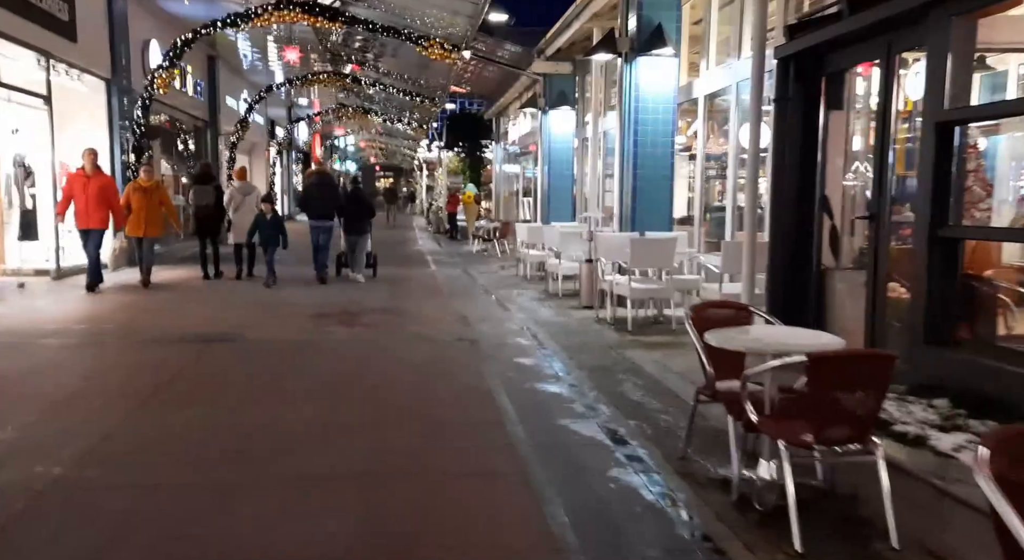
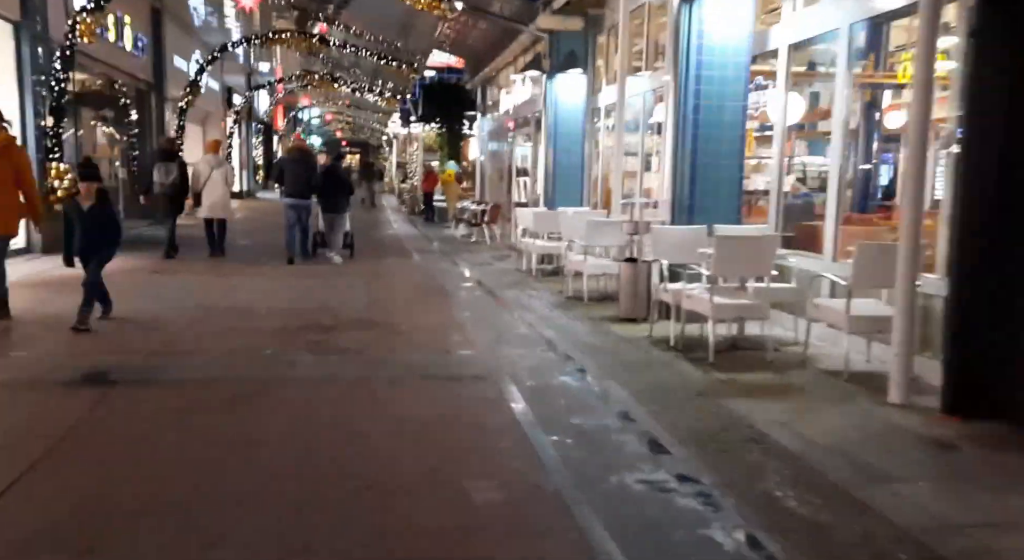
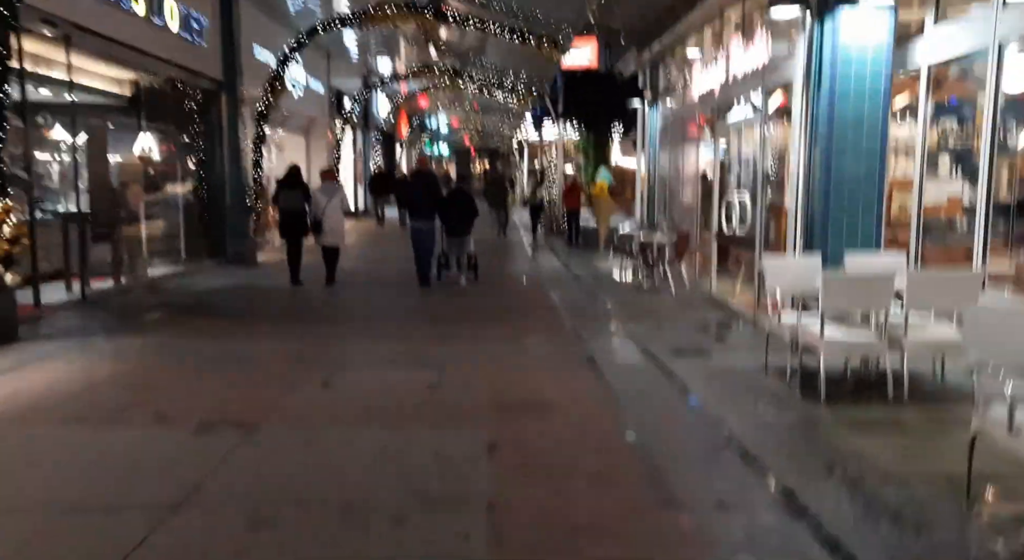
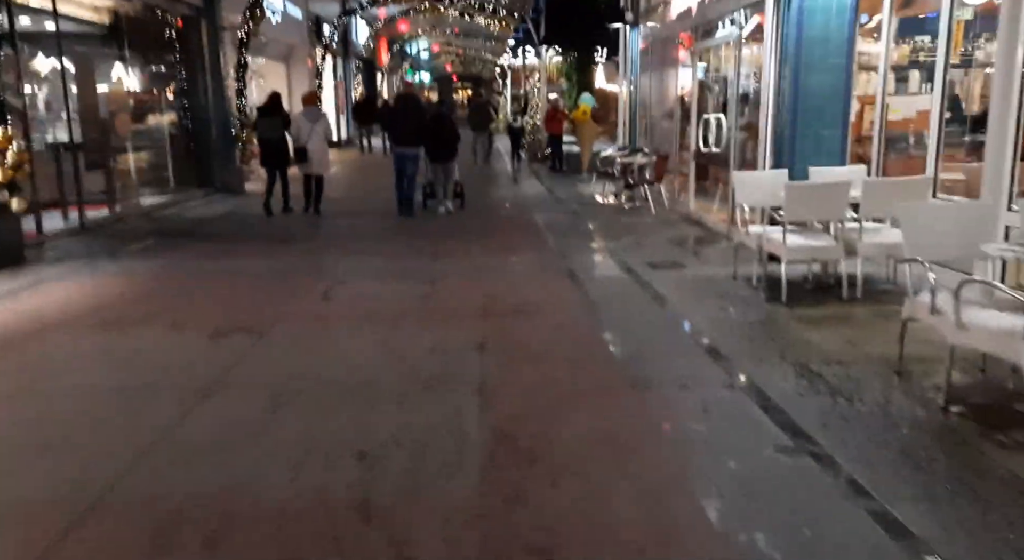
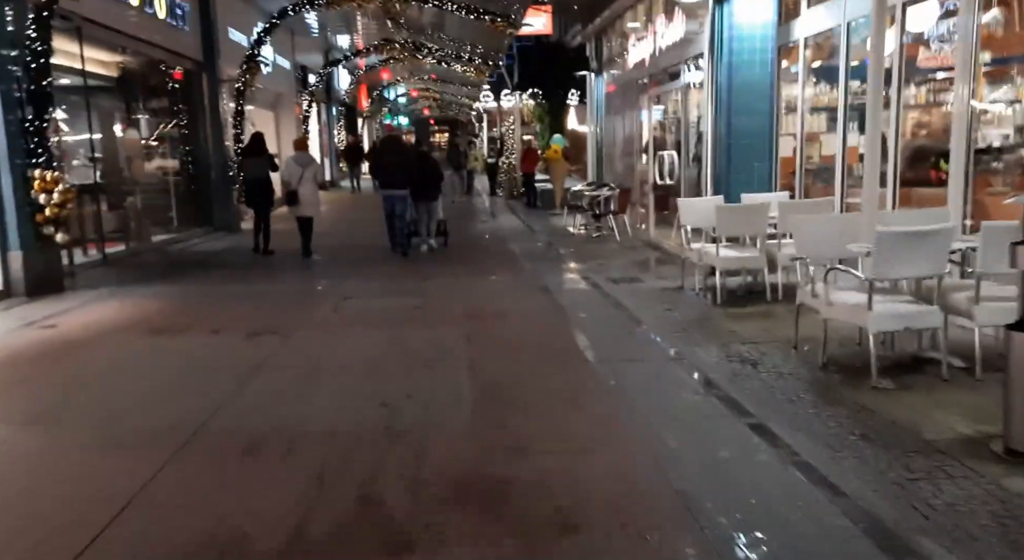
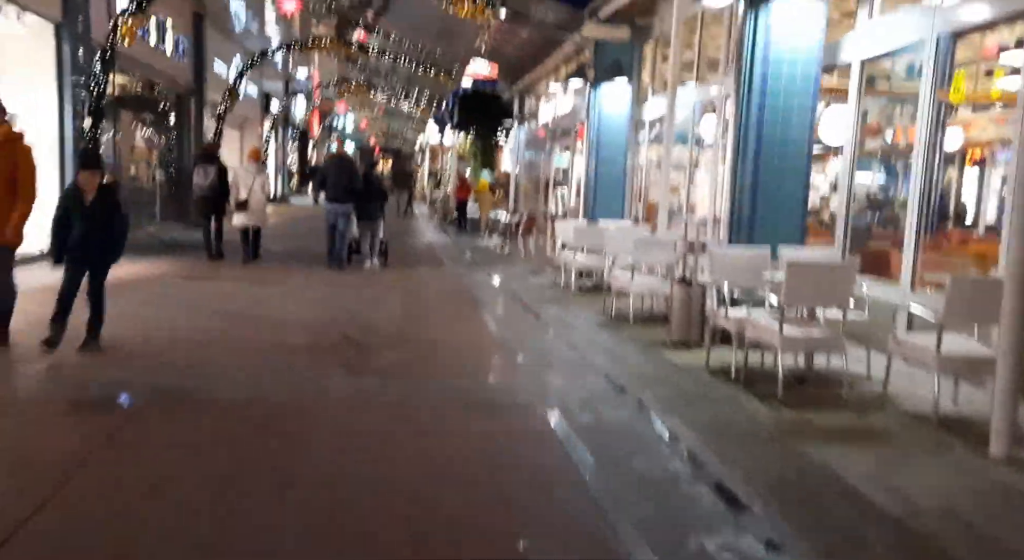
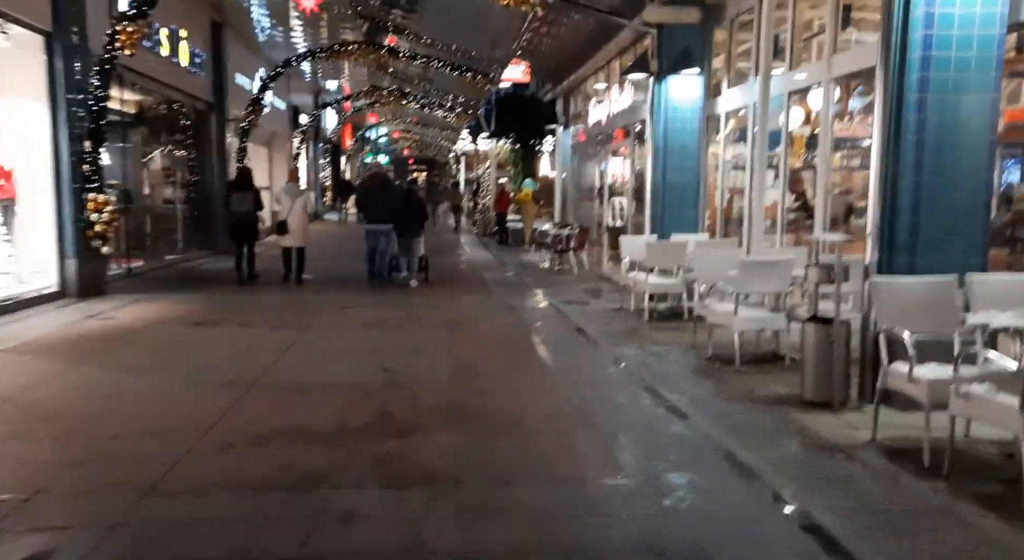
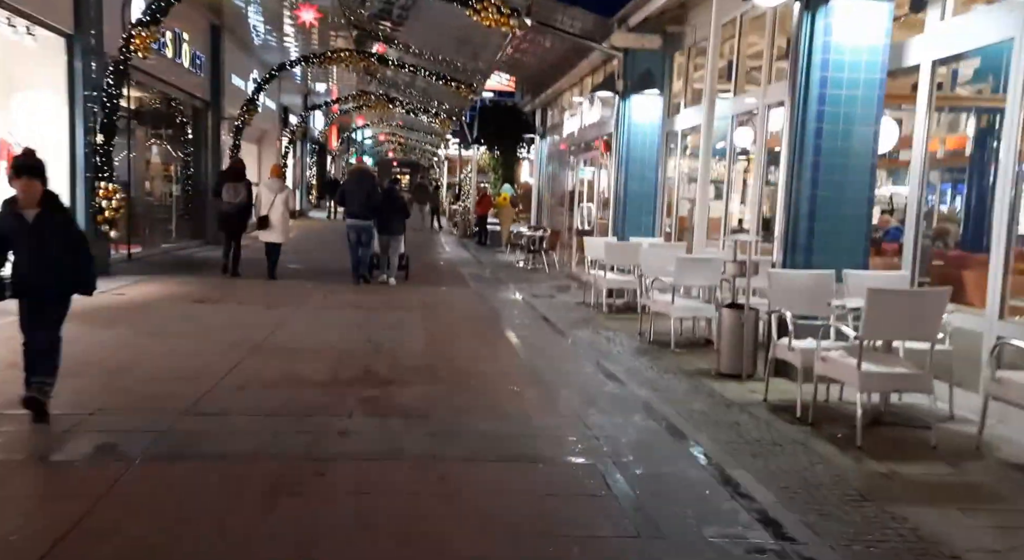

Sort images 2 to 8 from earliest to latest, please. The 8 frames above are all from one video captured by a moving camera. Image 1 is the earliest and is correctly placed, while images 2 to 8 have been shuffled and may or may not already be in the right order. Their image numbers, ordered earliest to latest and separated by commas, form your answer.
2, 6, 8, 7, 5, 4, 3
